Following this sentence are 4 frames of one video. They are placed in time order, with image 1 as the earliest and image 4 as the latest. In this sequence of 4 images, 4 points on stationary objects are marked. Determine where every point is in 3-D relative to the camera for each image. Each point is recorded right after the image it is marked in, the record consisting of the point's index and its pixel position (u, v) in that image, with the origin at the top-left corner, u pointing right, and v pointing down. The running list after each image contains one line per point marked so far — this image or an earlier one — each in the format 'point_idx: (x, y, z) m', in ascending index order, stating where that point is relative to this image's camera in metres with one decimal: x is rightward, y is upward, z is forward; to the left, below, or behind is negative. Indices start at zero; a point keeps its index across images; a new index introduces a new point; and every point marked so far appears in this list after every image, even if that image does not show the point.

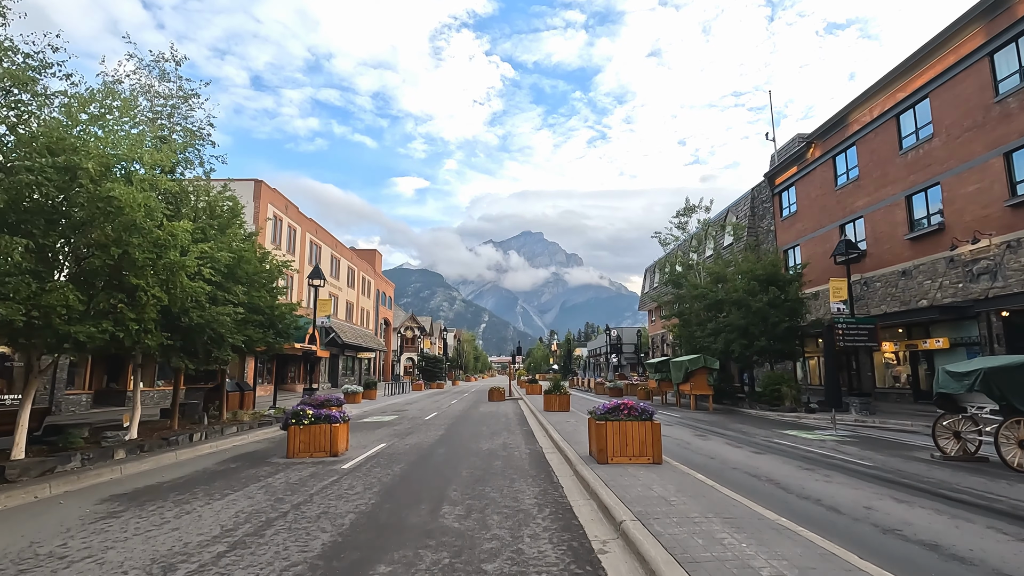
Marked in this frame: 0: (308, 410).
0: (-4.3, -2.6, +11.4) m
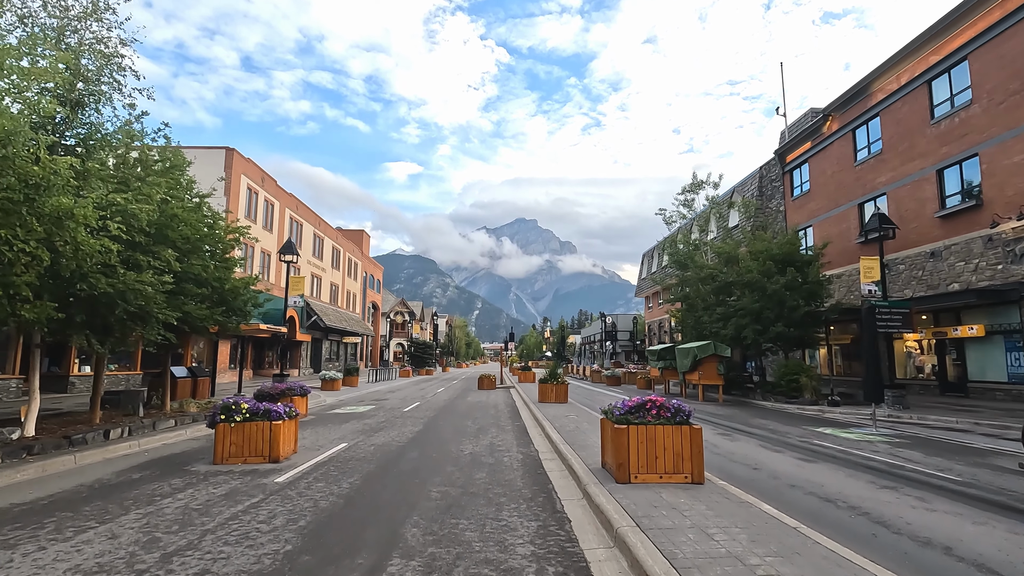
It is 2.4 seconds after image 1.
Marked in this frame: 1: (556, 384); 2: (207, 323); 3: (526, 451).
0: (-4.4, -1.9, +9.0) m
1: (+1.5, -3.3, +18.6) m
2: (-8.0, -0.9, +14.4) m
3: (+0.2, -2.9, +9.7) m
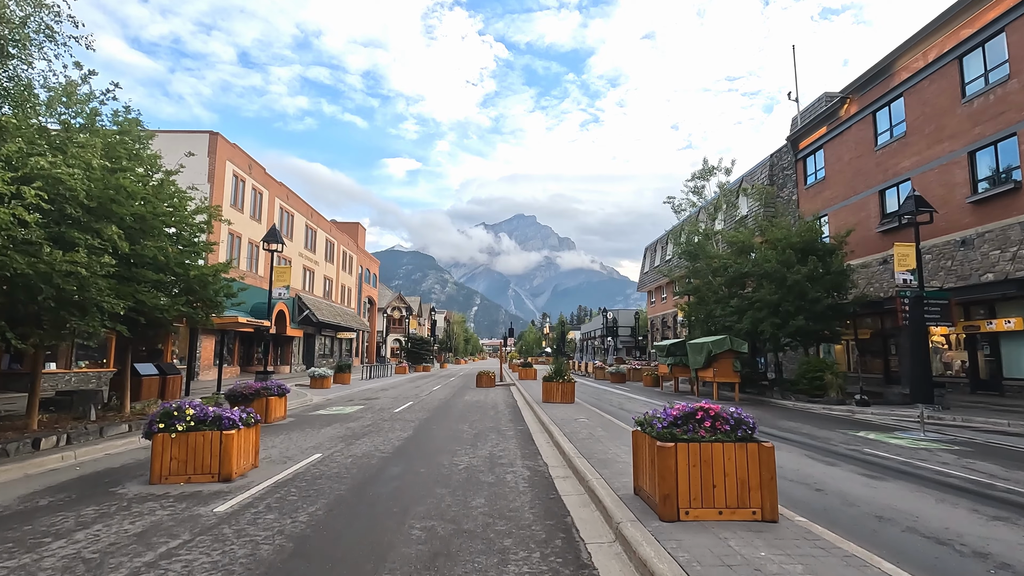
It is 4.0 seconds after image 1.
0: (-4.4, -1.6, +7.4) m
1: (+1.5, -2.9, +17.0) m
2: (-8.0, -0.6, +12.7) m
3: (+0.3, -2.6, +8.1) m
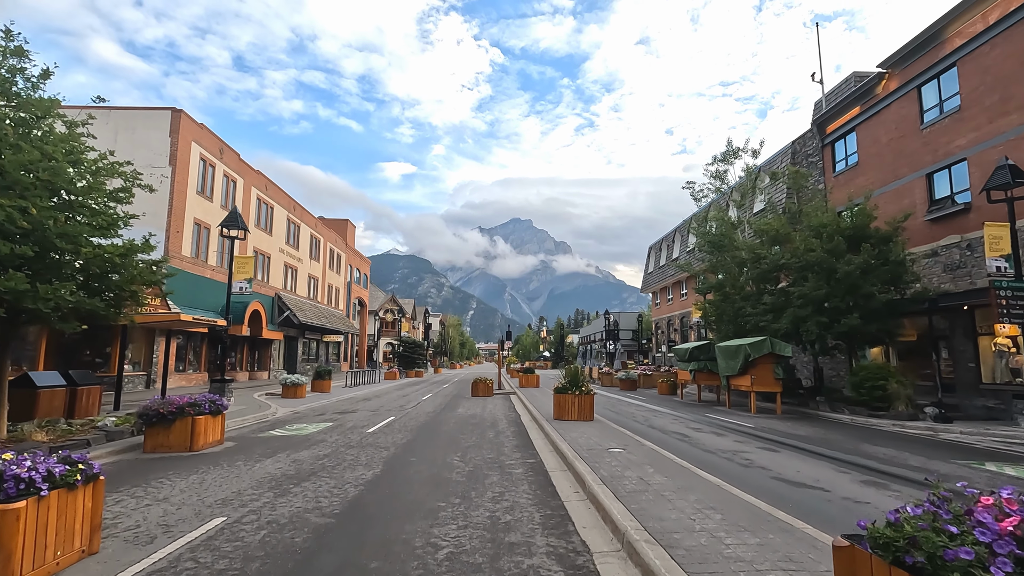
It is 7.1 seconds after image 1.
0: (-4.2, -1.3, +4.0) m
1: (+1.6, -2.6, +13.6) m
2: (-7.8, -0.3, +9.4) m
3: (+0.5, -2.3, +4.7) m
